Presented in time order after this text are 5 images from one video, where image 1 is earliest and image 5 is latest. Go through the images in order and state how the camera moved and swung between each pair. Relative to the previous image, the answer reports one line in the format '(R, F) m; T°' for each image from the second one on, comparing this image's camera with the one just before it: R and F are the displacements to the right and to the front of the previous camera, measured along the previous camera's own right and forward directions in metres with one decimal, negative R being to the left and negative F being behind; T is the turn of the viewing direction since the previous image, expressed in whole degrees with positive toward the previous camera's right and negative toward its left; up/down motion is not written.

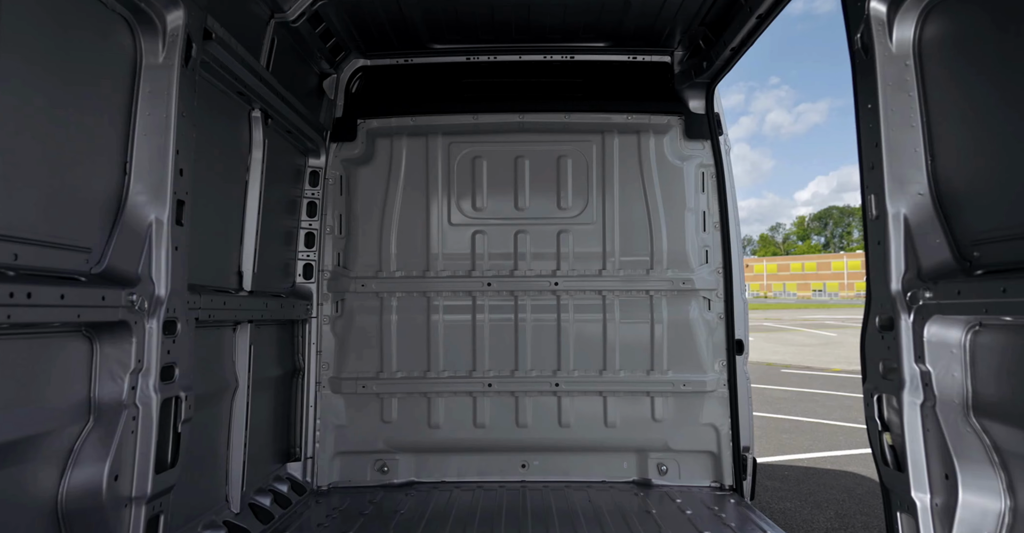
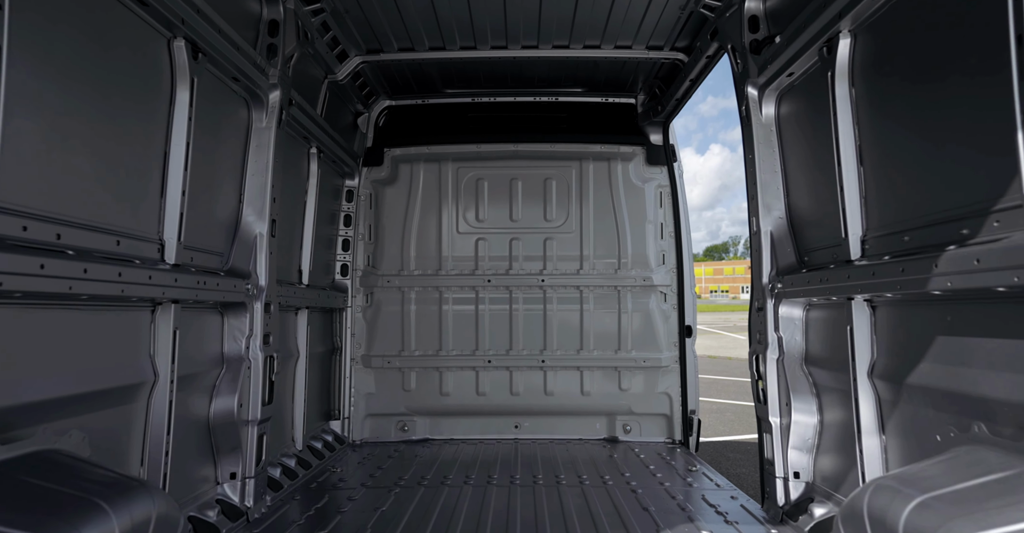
(0.0, -0.9) m; 0°
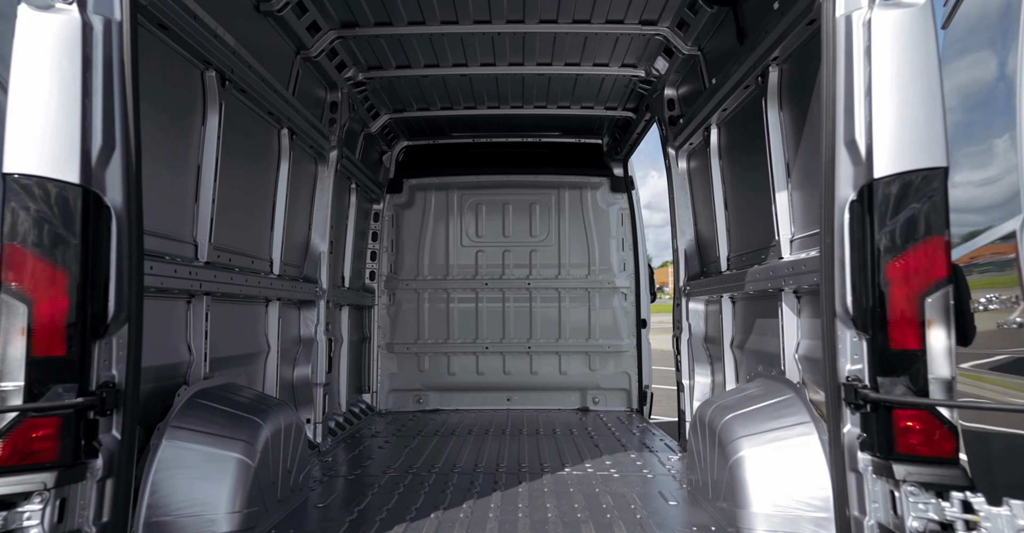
(+0.1, -1.1) m; 0°
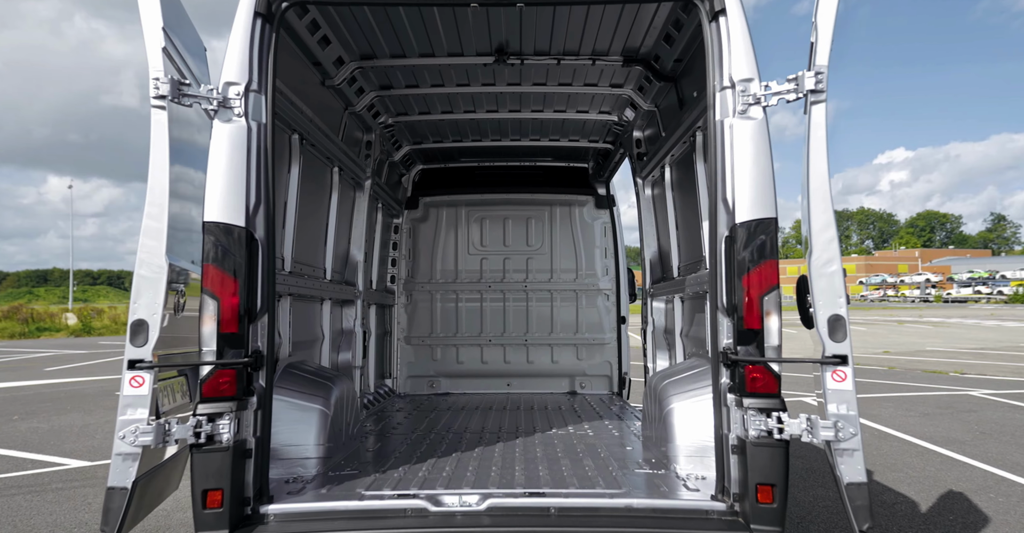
(0.0, -0.9) m; 0°
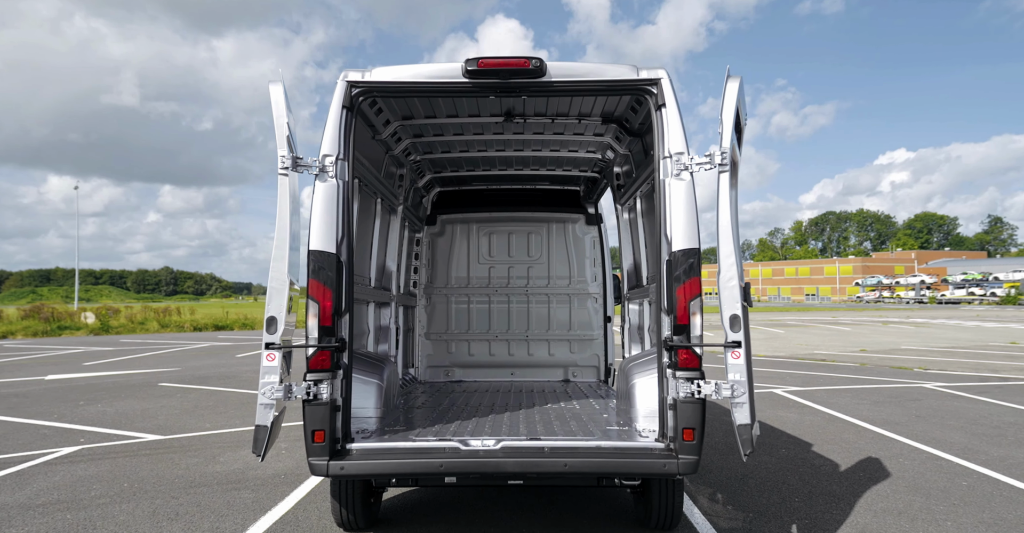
(0.0, -1.1) m; 0°
